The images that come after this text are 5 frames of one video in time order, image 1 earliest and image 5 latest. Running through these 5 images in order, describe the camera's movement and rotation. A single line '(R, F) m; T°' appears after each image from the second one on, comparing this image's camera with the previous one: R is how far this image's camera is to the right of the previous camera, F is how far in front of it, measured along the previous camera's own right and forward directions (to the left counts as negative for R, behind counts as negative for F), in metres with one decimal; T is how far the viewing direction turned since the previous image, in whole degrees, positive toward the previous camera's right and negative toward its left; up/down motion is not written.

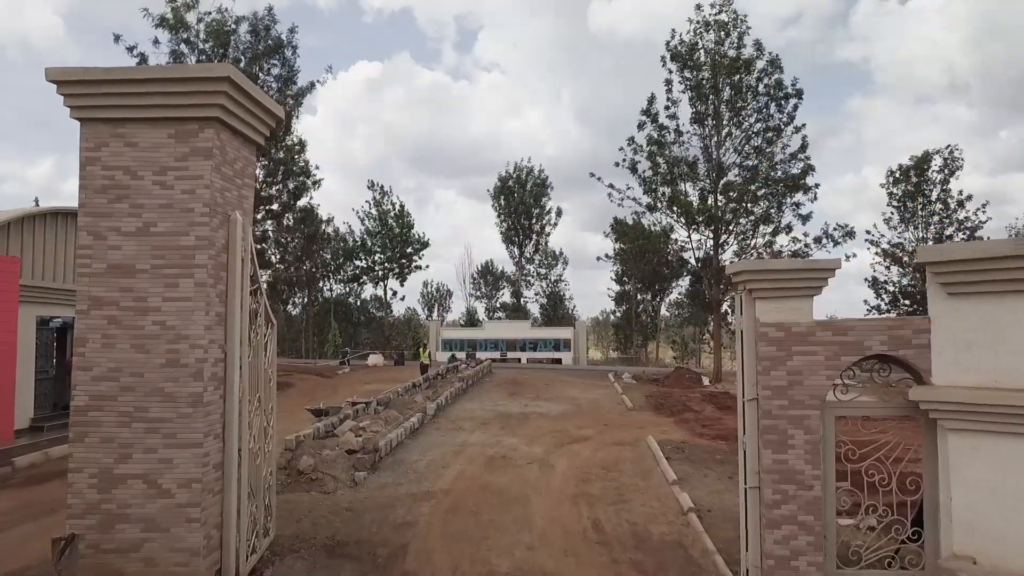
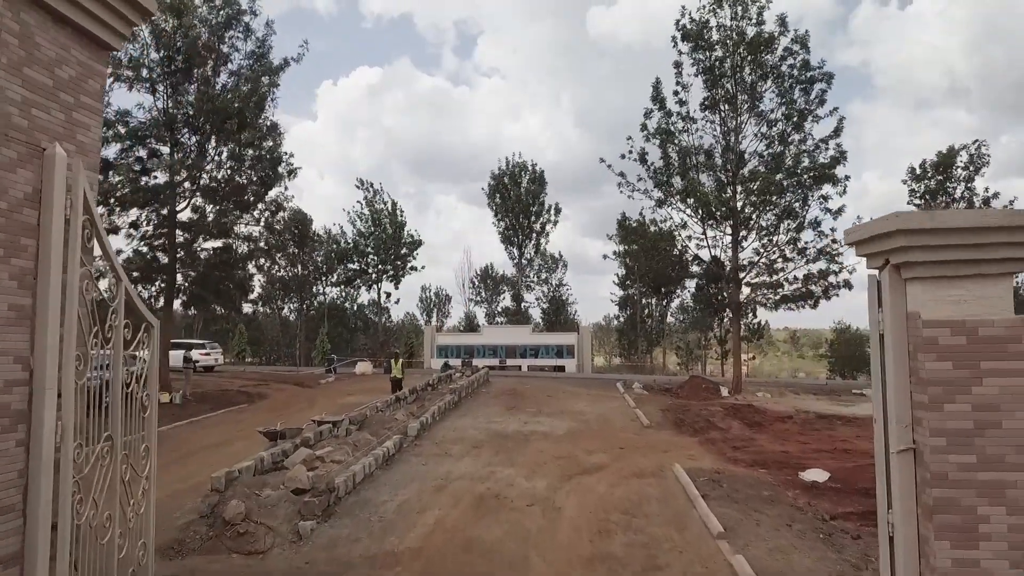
(+0.1, +2.3) m; 0°
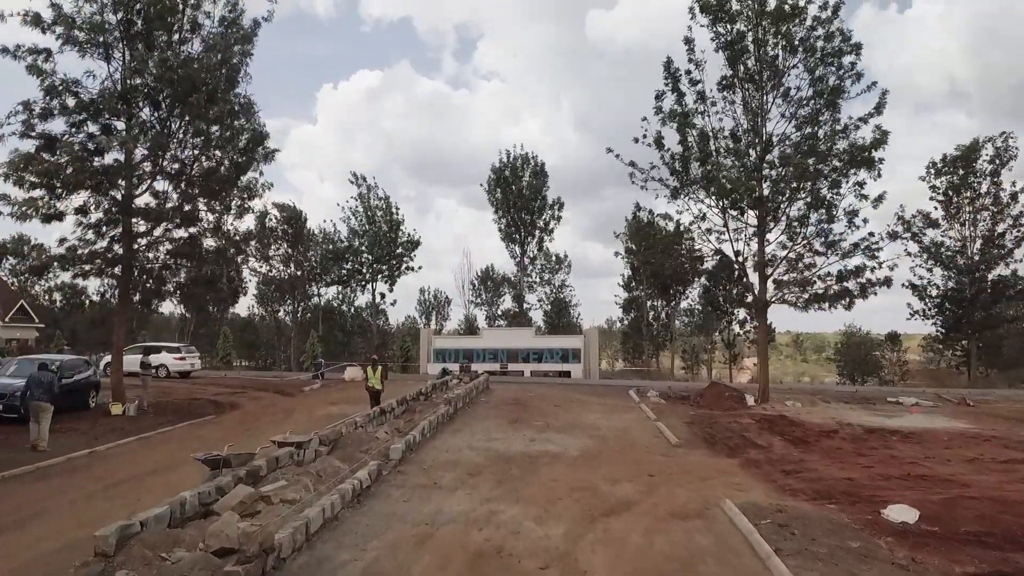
(-0.1, +2.2) m; 0°
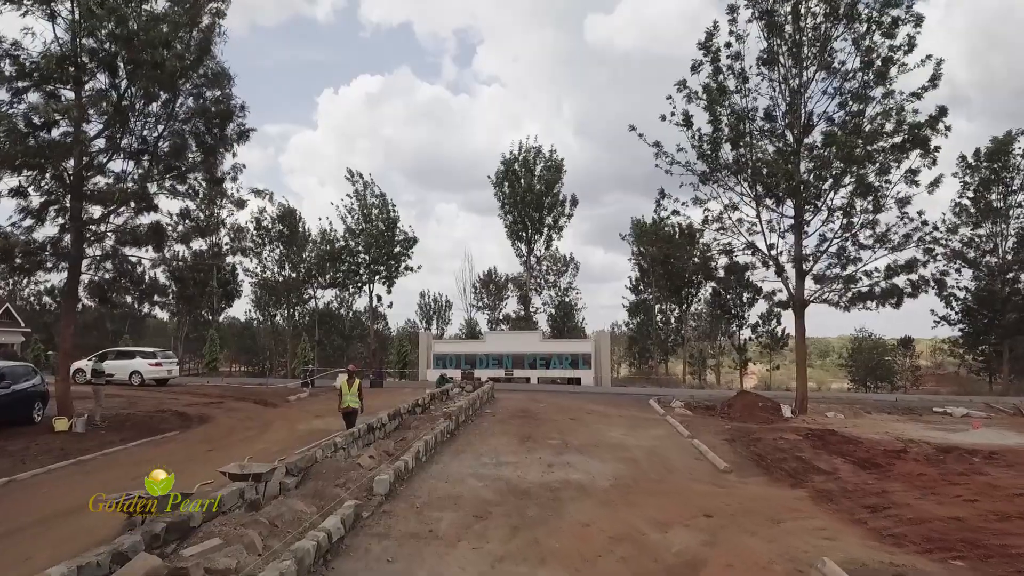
(-0.2, +2.2) m; 0°
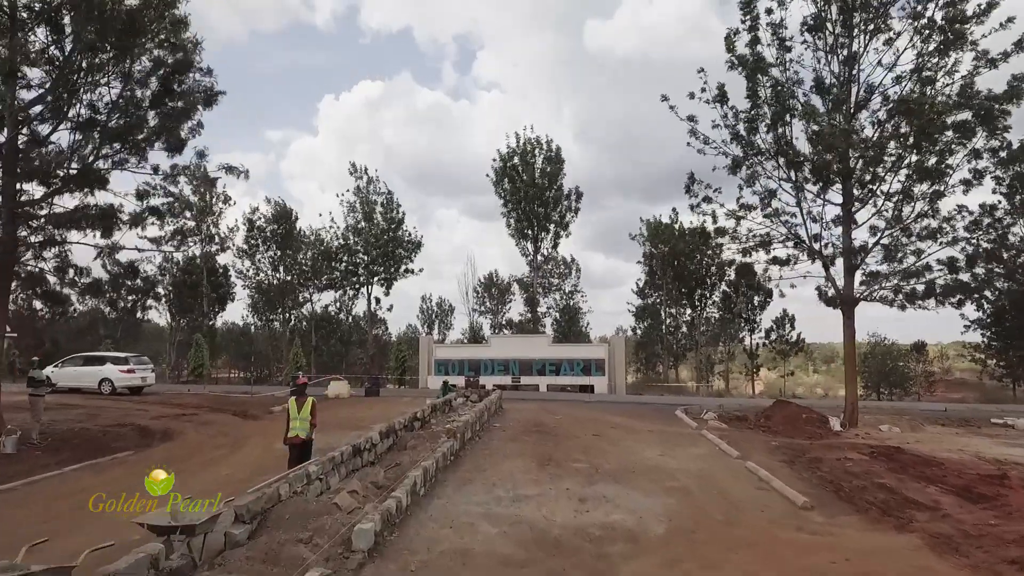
(-0.3, +2.2) m; 0°
